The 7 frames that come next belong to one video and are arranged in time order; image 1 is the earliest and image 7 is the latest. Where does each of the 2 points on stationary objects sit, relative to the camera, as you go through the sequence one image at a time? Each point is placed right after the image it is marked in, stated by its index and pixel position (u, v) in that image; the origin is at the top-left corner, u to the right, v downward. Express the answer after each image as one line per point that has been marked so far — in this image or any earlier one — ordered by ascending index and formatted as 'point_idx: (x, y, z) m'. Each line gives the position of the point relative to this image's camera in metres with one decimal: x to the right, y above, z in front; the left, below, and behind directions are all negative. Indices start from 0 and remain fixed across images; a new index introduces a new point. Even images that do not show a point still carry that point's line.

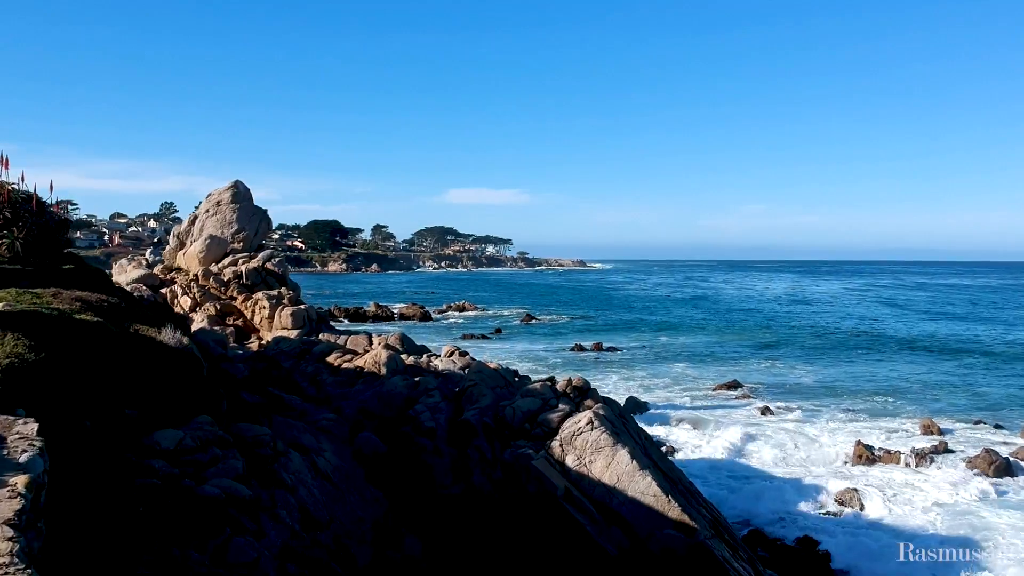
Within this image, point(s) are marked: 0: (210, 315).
0: (-5.9, -0.5, +19.4) m
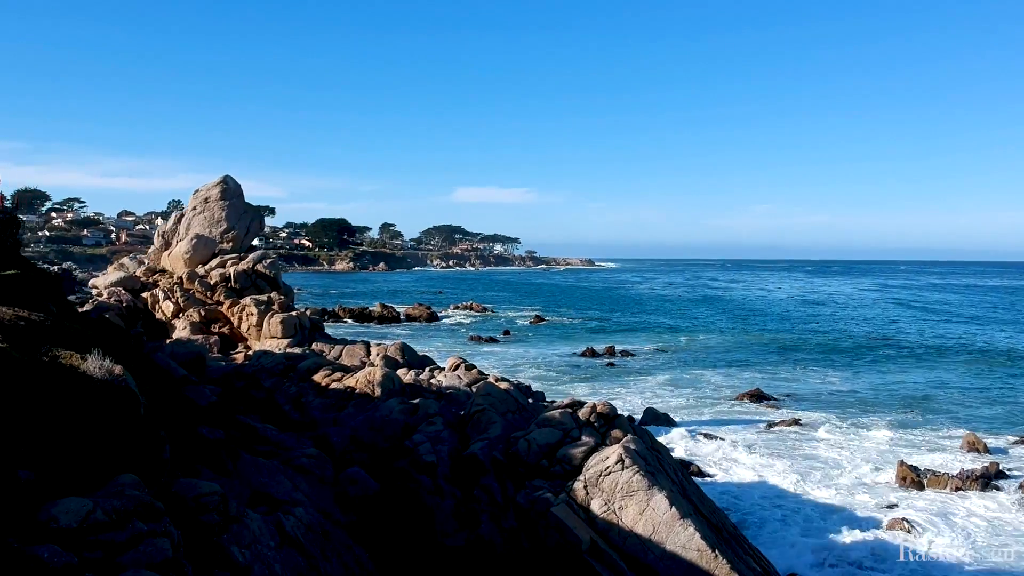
0: (-5.7, -0.6, +17.8) m
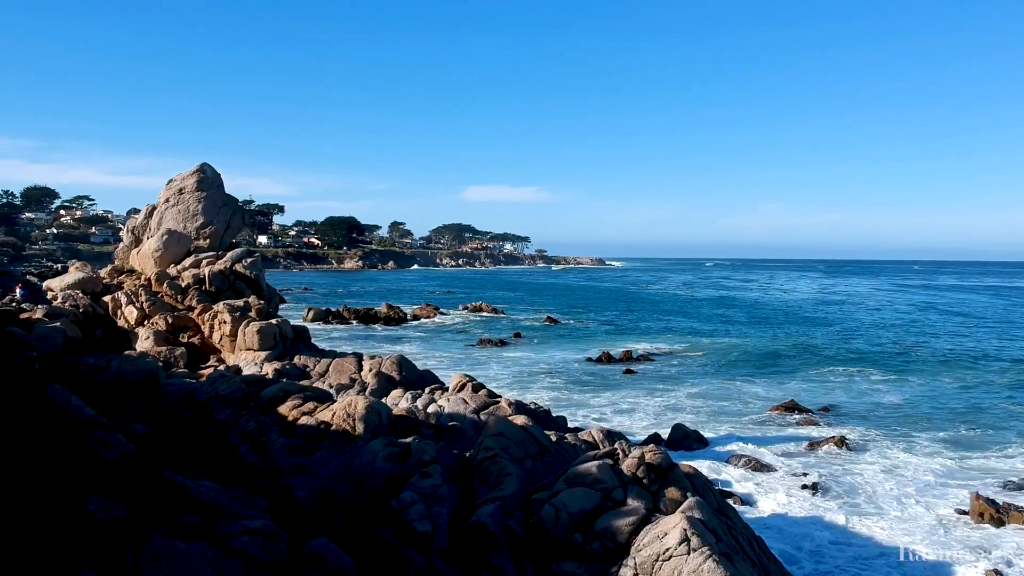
0: (-5.5, -0.7, +15.4) m
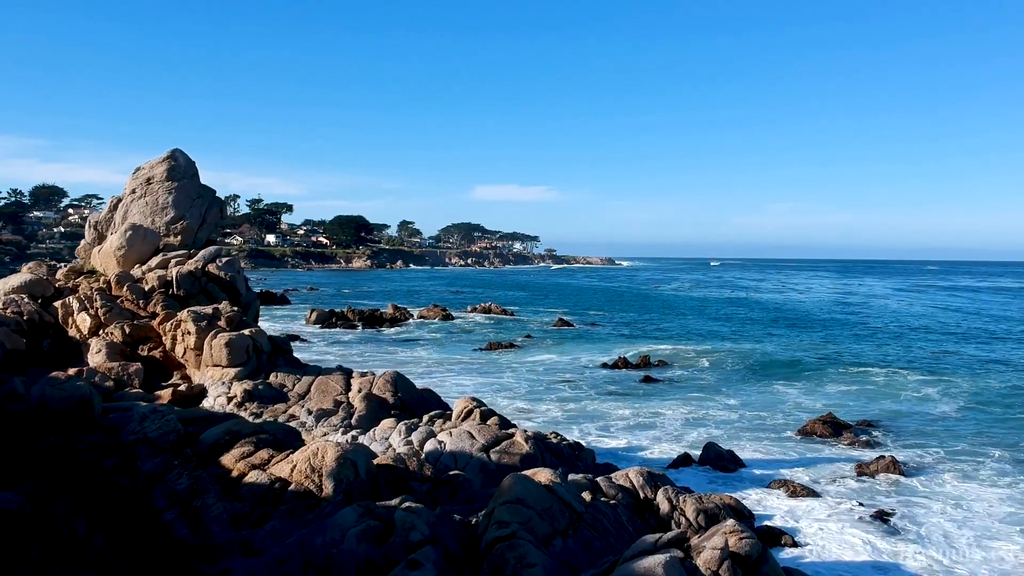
0: (-5.3, -0.7, +13.1) m
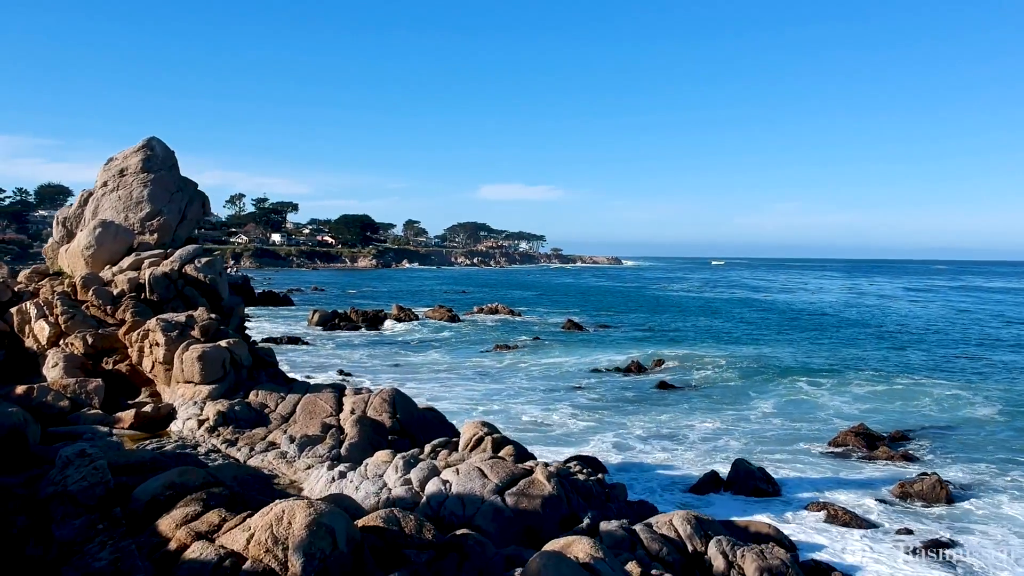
0: (-5.1, -0.8, +11.5) m
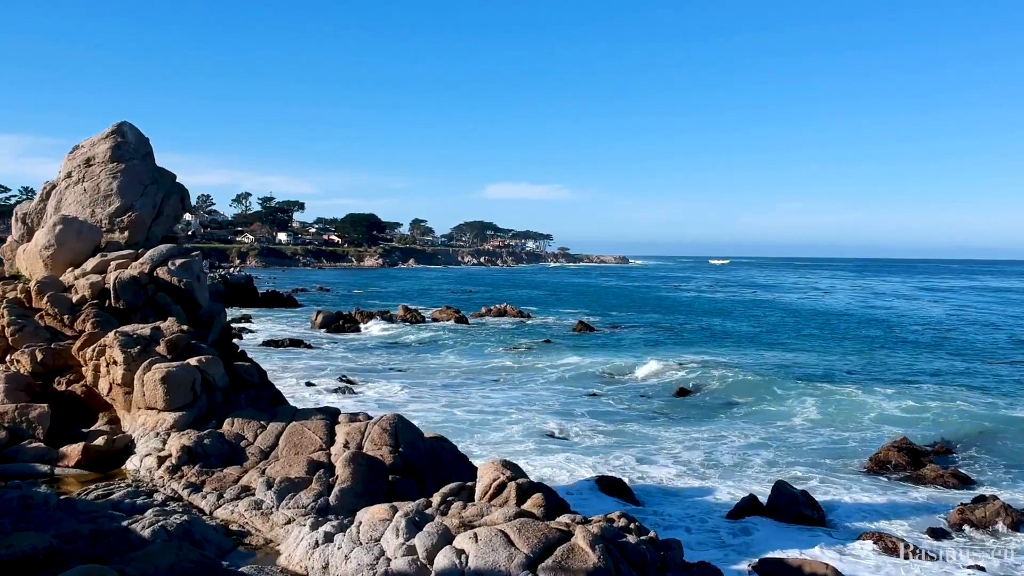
0: (-4.9, -0.8, +9.8) m
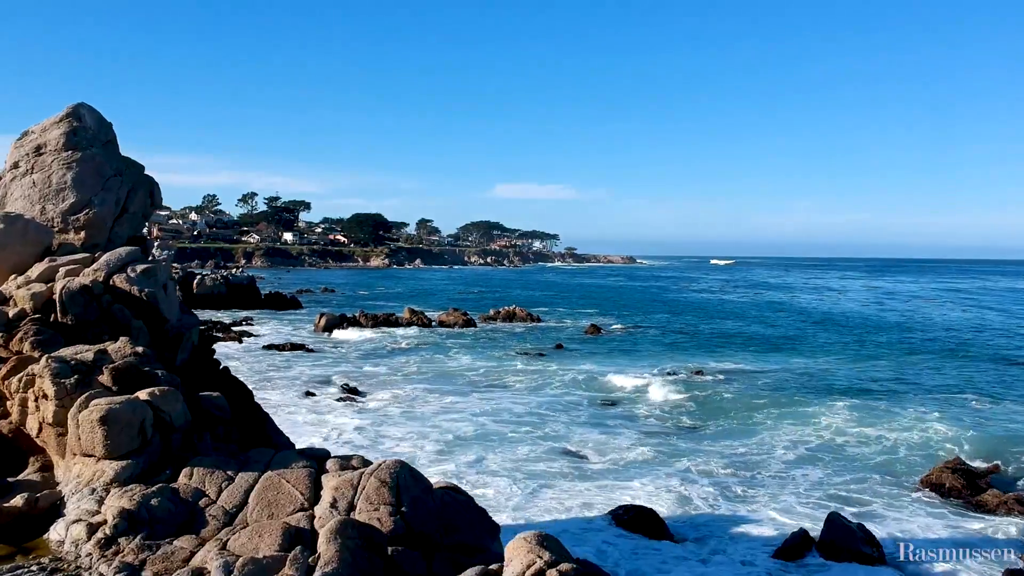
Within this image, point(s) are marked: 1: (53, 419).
0: (-4.6, -0.9, +7.9) m
1: (-3.4, -0.9, +7.5) m
